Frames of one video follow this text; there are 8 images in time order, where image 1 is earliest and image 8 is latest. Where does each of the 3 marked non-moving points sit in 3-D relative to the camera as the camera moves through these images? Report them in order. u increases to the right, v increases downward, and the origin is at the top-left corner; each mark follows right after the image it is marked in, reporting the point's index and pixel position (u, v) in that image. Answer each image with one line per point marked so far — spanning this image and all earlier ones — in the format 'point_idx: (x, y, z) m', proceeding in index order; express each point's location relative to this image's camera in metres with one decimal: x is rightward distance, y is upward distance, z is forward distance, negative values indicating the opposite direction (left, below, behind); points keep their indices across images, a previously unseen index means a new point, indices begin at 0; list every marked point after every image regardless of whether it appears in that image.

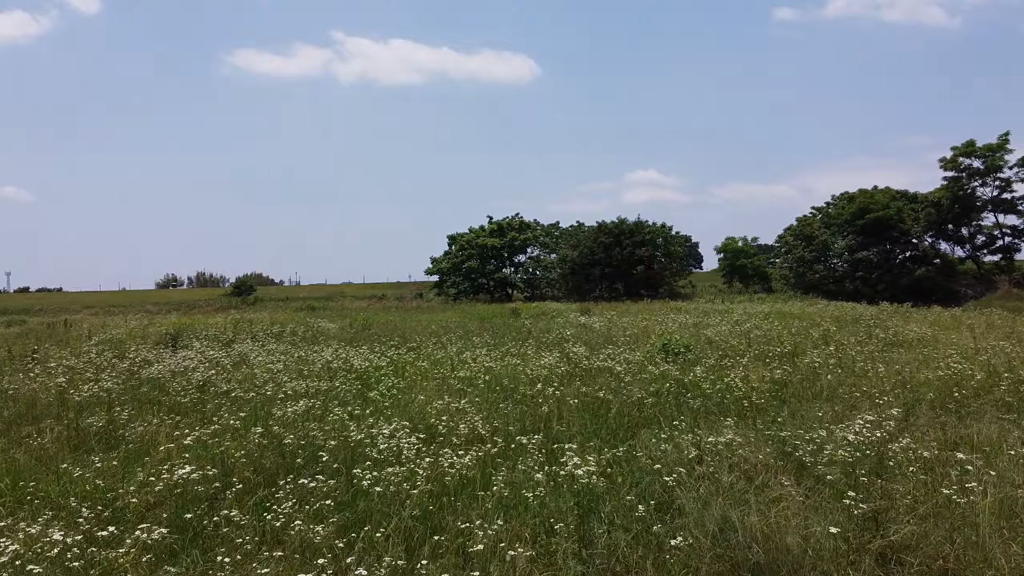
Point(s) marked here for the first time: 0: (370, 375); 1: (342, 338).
0: (-1.7, -1.1, +9.6) m
1: (-3.3, -1.0, +15.6) m
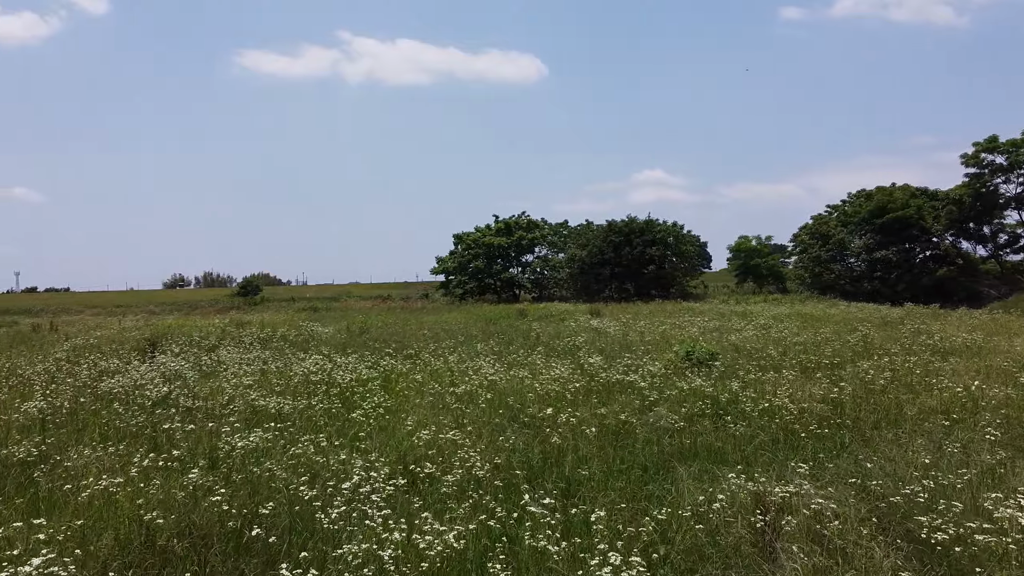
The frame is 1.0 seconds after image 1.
0: (-1.7, -1.1, +8.4) m
1: (-3.2, -1.0, +14.4) m
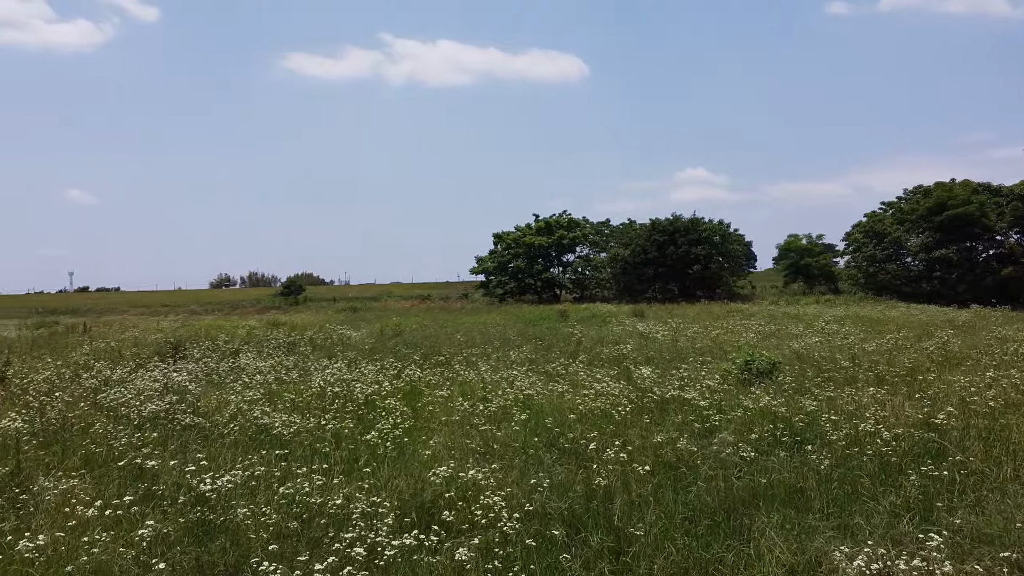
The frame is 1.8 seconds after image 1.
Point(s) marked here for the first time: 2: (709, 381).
0: (-1.3, -1.2, +7.5) m
1: (-2.5, -1.0, +13.6) m
2: (+2.1, -1.0, +8.6) m
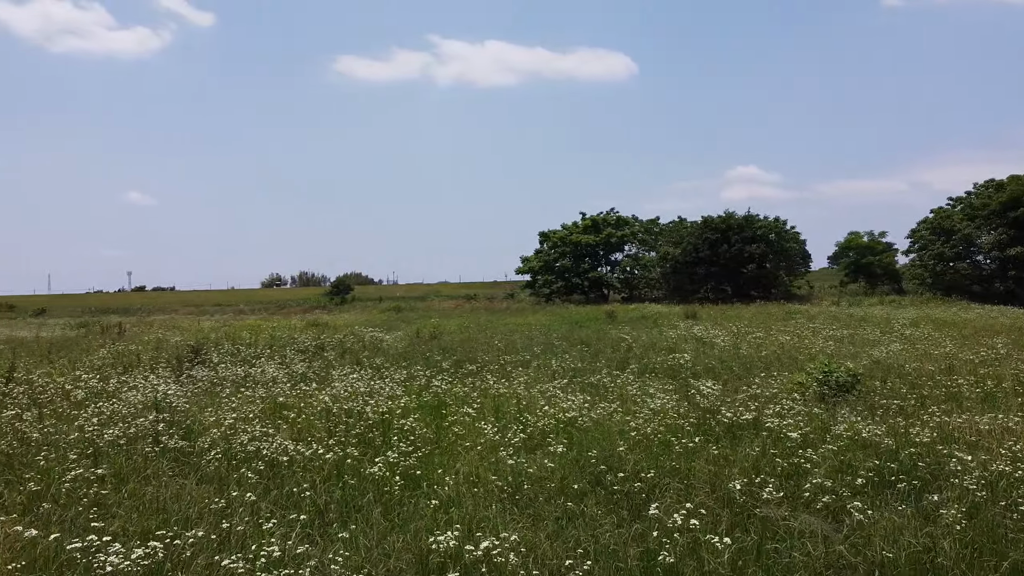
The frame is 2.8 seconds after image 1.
0: (-1.0, -1.2, +6.3) m
1: (-1.9, -1.0, +12.5) m
2: (+2.5, -1.0, +7.2) m
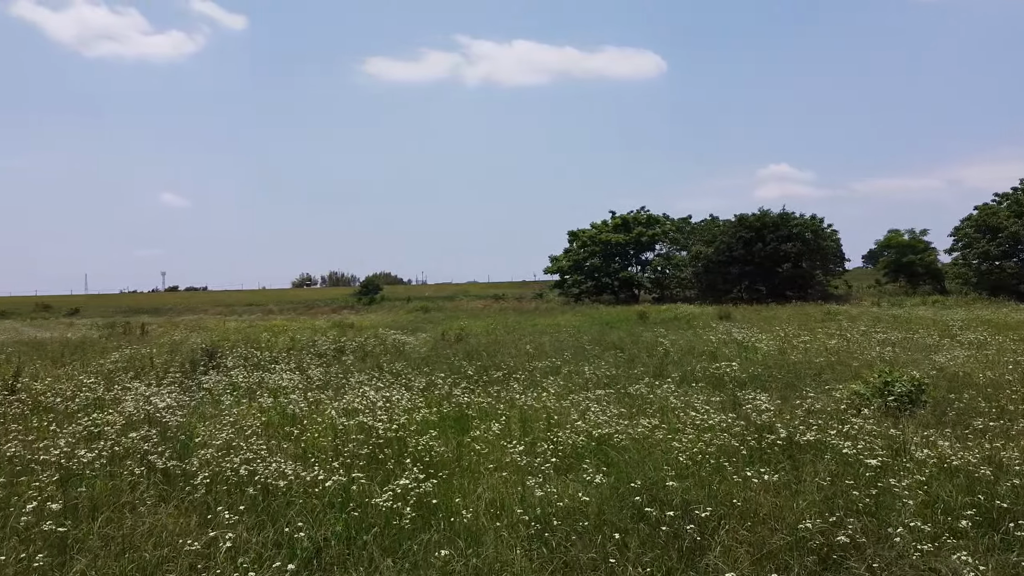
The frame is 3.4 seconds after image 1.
0: (-0.8, -1.2, +5.6) m
1: (-1.4, -1.0, +11.8) m
2: (+2.7, -1.0, +6.4) m
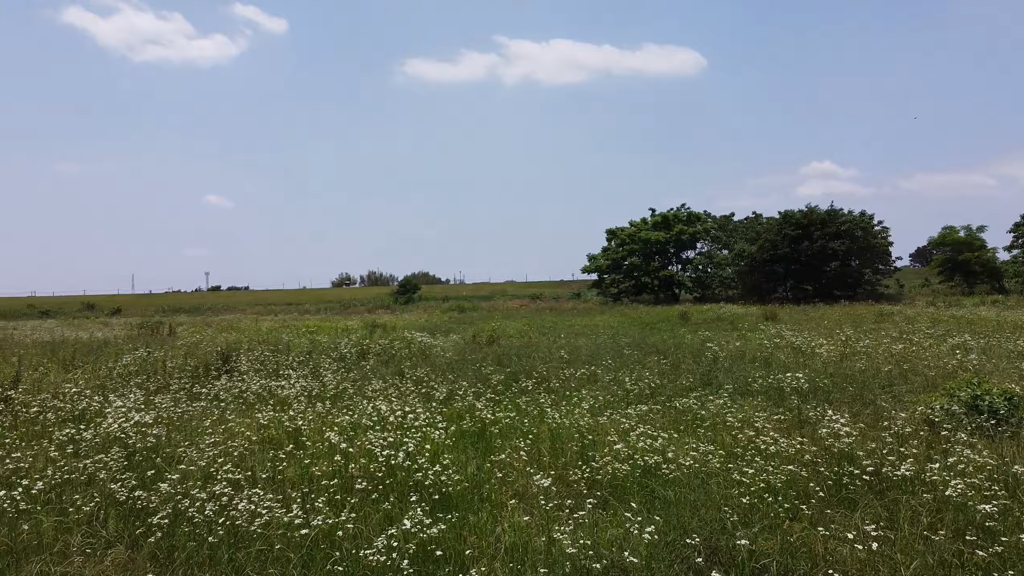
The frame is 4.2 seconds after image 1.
0: (-0.7, -1.2, +4.7) m
1: (-1.0, -1.0, +10.9) m
2: (+2.9, -1.0, +5.4) m
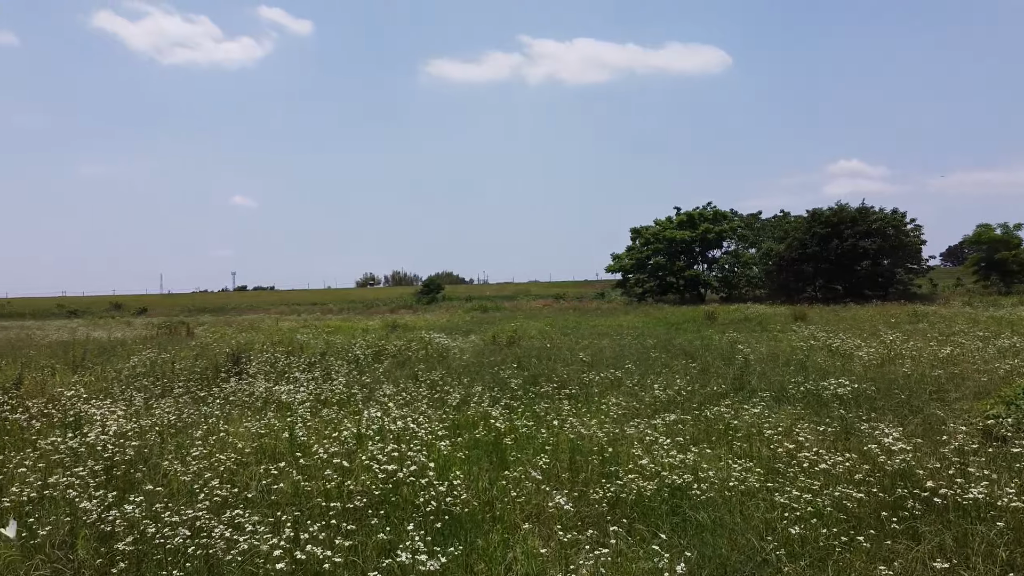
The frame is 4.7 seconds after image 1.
0: (-0.6, -1.2, +4.3) m
1: (-0.7, -1.0, +10.5) m
2: (+3.0, -1.0, +4.8) m
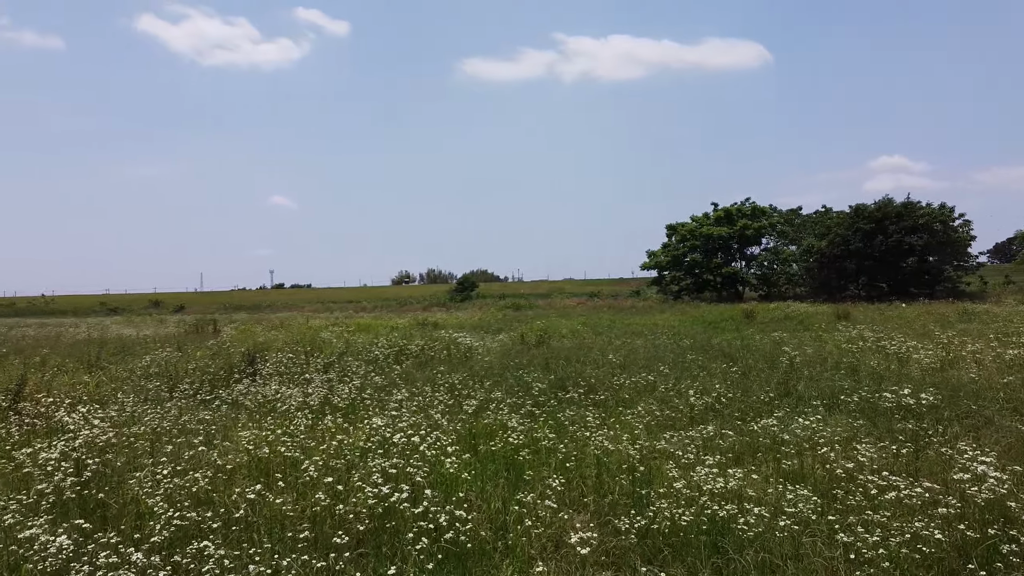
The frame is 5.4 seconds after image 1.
0: (-0.5, -1.2, +3.6) m
1: (-0.4, -1.0, +9.8) m
2: (+3.0, -1.0, +4.0) m
